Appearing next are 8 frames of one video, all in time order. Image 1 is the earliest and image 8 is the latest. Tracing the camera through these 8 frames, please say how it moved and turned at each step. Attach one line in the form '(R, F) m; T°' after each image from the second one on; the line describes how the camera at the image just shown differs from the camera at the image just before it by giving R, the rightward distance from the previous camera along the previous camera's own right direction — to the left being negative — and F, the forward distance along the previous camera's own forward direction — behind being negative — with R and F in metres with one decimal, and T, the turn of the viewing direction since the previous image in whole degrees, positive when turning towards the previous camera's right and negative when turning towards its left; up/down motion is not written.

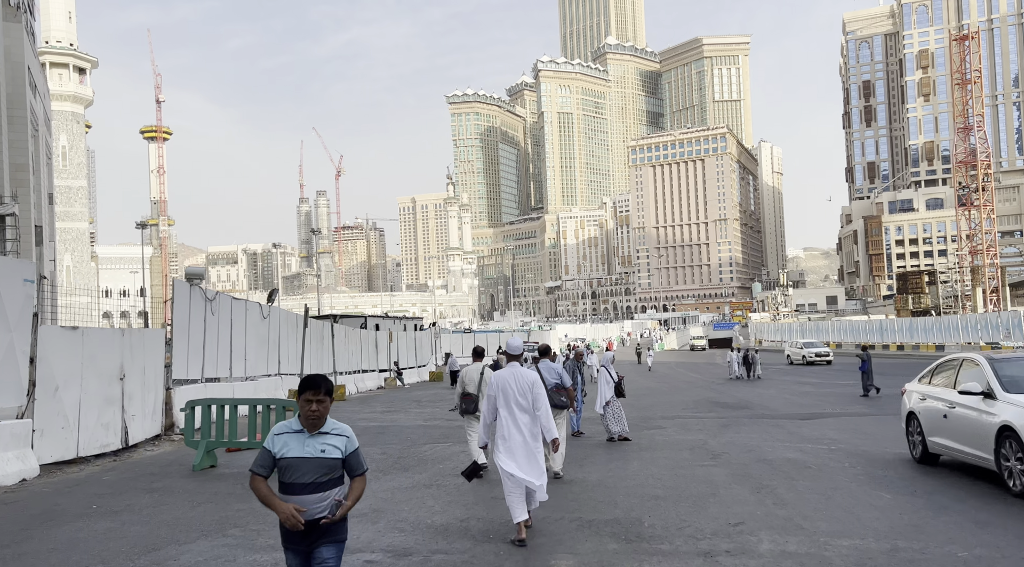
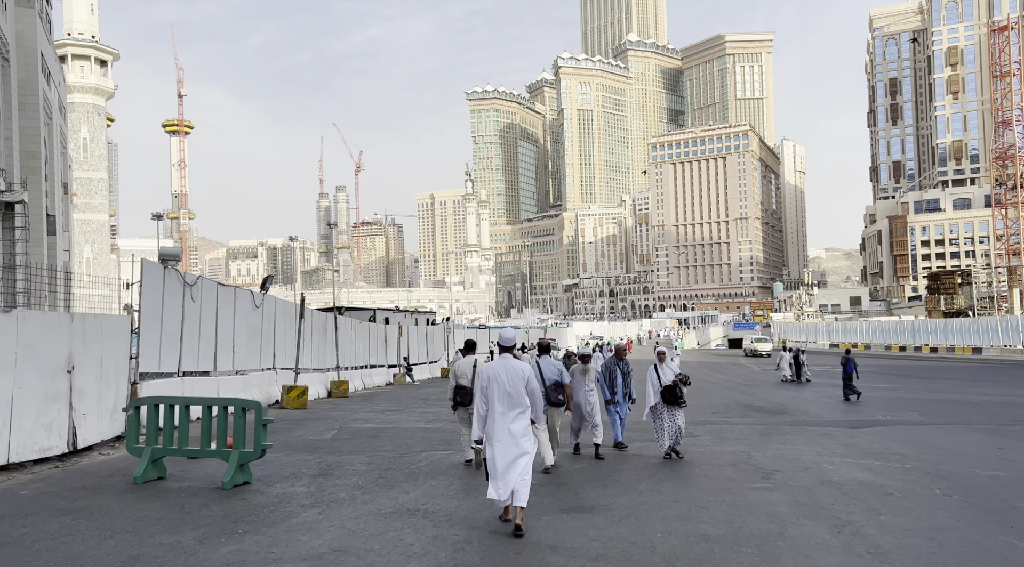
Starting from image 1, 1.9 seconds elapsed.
(+0.1, +1.7) m; -1°
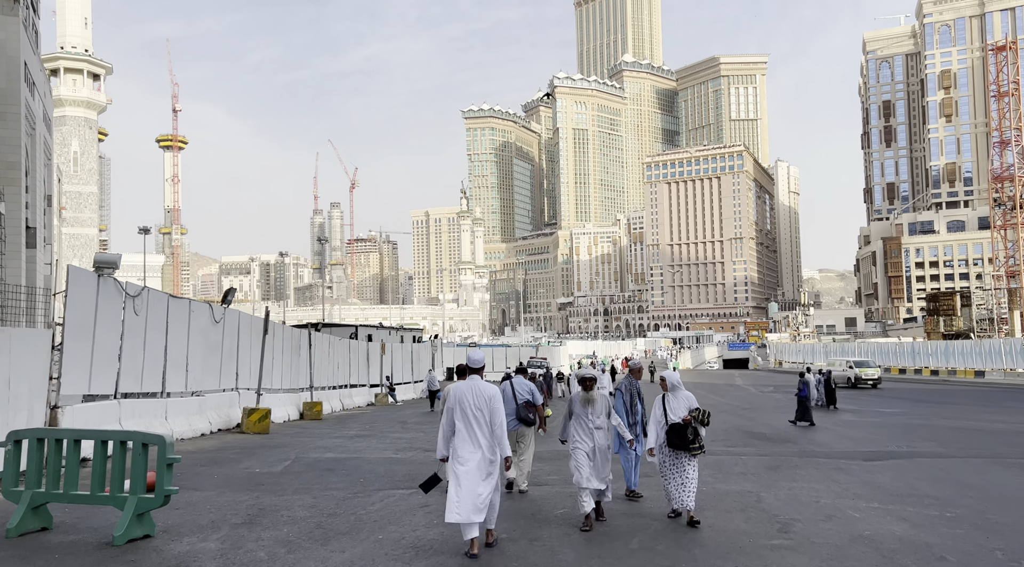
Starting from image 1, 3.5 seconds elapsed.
(+0.2, +1.4) m; 0°
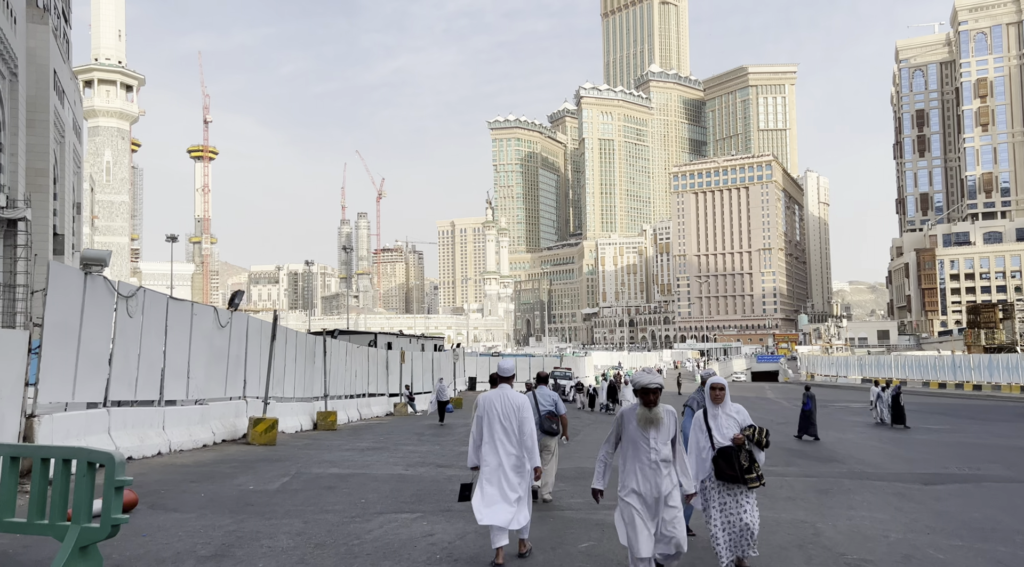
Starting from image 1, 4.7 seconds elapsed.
(+0.1, +1.1) m; -2°
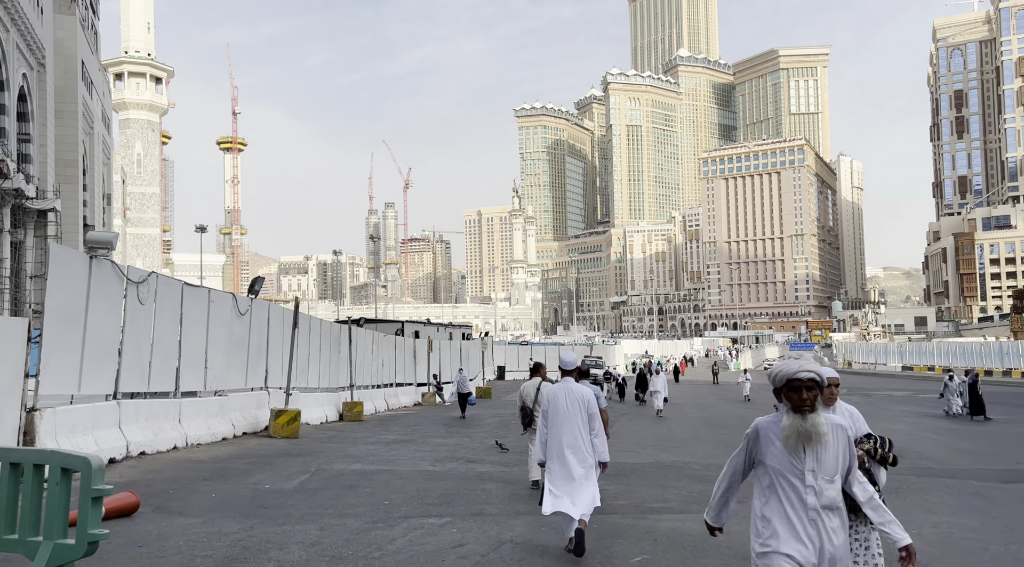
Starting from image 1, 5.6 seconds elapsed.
(-0.1, +0.9) m; -2°
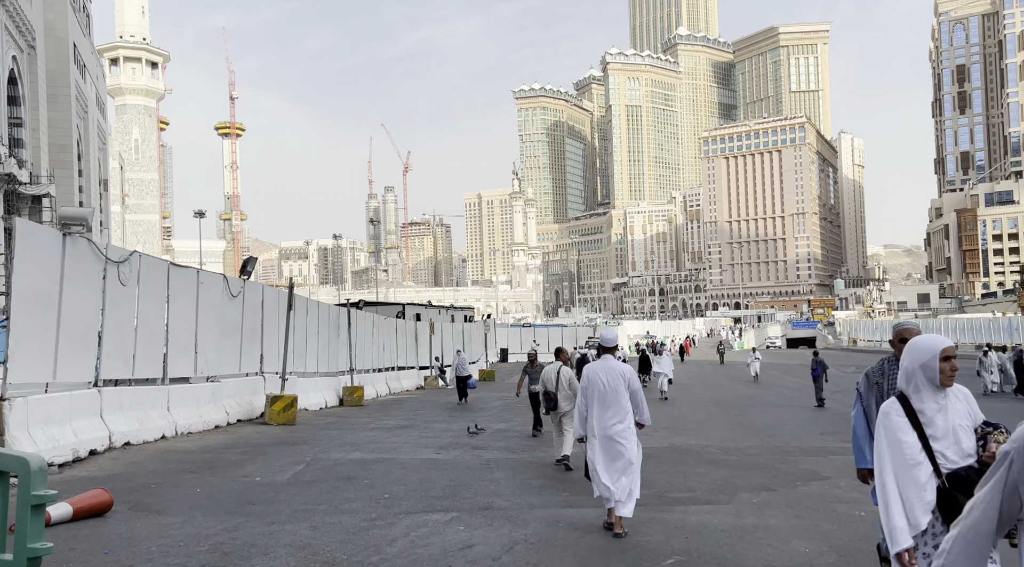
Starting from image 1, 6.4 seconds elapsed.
(-0.1, +0.7) m; 0°
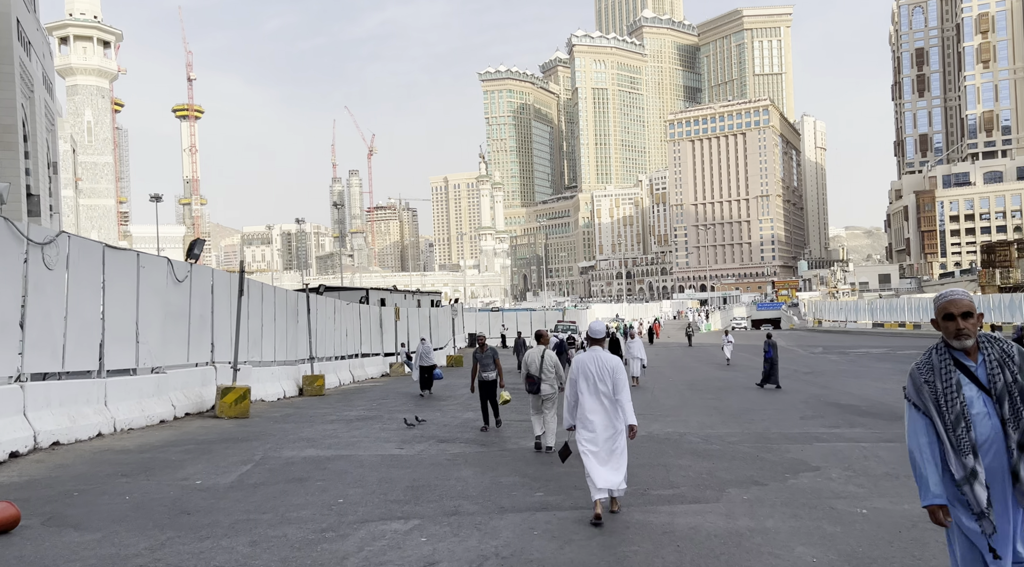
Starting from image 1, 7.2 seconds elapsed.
(0.0, +0.7) m; +2°
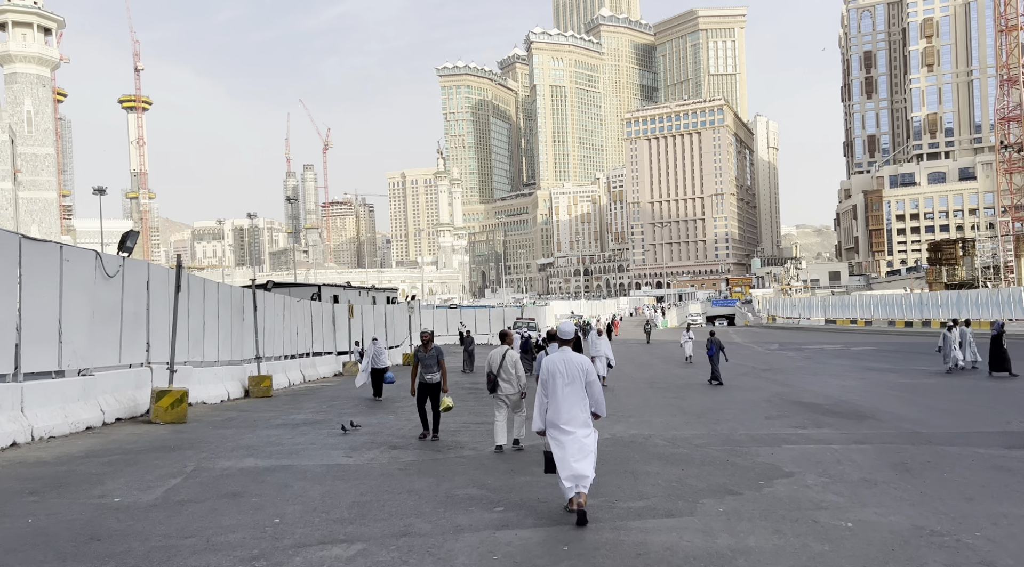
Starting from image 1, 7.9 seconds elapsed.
(0.0, +0.6) m; +3°
